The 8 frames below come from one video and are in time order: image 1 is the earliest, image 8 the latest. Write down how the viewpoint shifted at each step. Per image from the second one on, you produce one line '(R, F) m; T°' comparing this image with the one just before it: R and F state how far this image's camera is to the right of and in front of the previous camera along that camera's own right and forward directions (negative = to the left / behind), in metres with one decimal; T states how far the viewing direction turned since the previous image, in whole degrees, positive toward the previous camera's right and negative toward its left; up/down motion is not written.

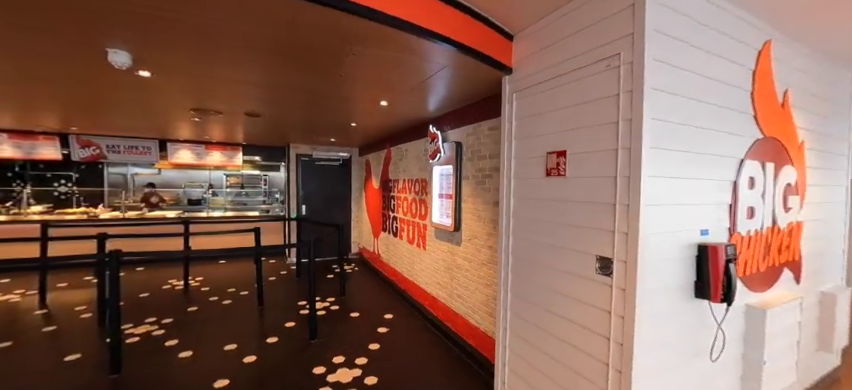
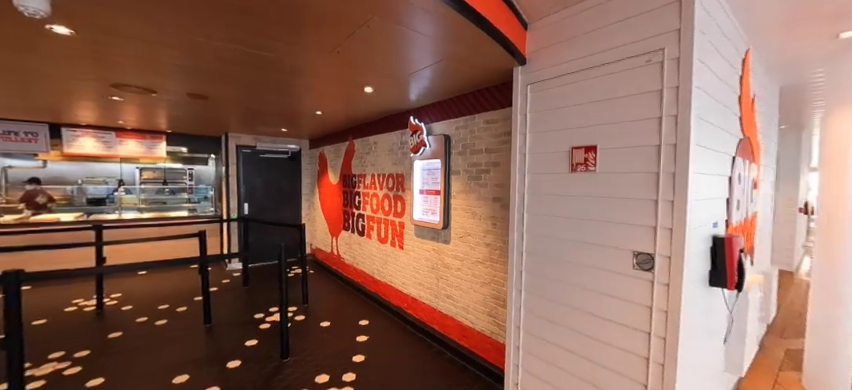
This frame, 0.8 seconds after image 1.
(-0.4, +0.2) m; +11°
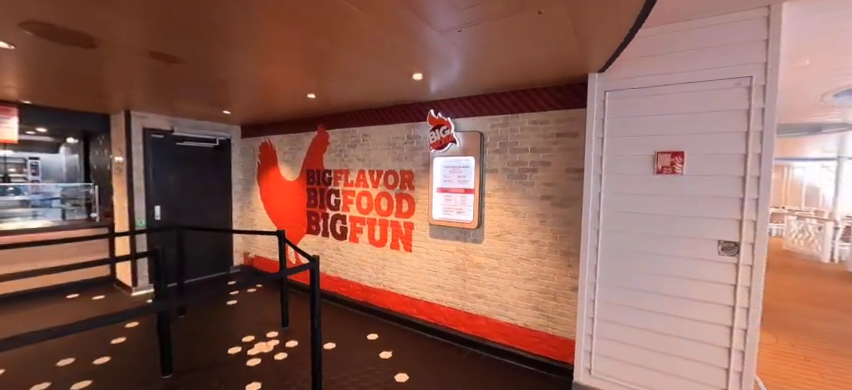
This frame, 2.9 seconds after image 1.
(-1.2, +0.4) m; +19°
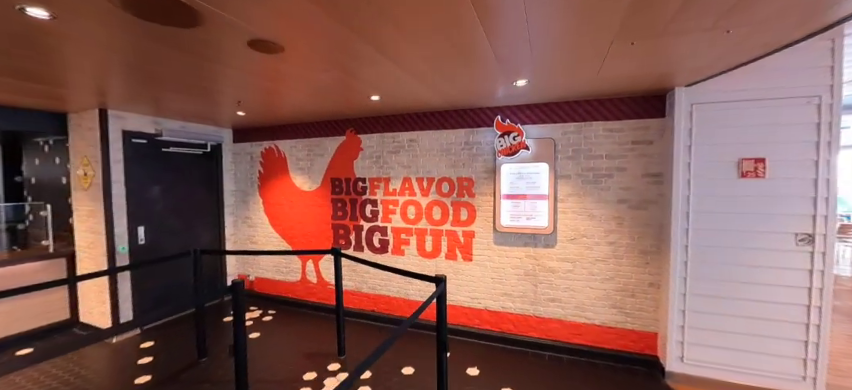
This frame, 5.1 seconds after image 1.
(-1.2, +0.2) m; +11°
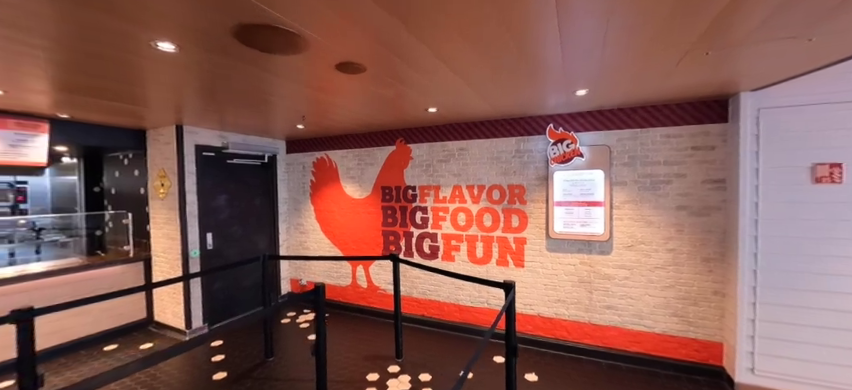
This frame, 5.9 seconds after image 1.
(-0.4, -0.1) m; -3°
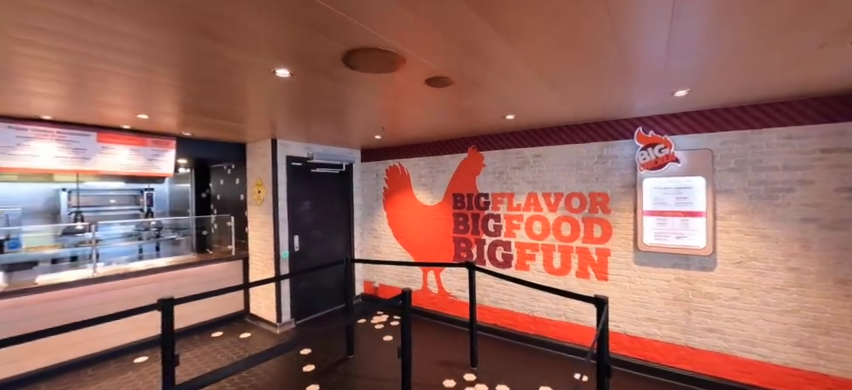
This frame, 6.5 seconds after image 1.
(-0.3, 0.0) m; -9°
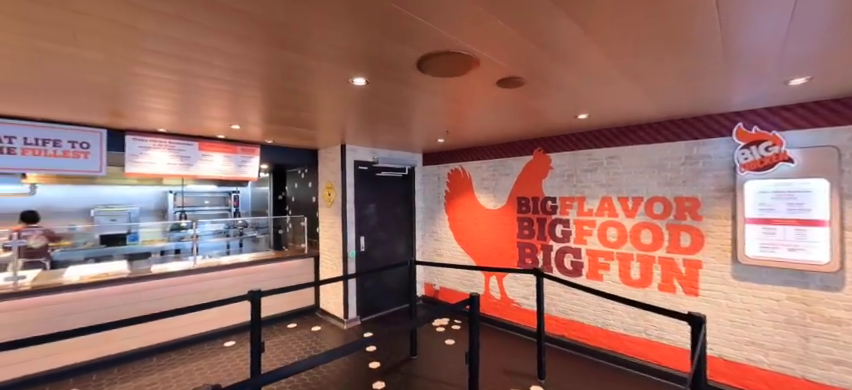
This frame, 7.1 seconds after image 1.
(-0.2, 0.0) m; -8°
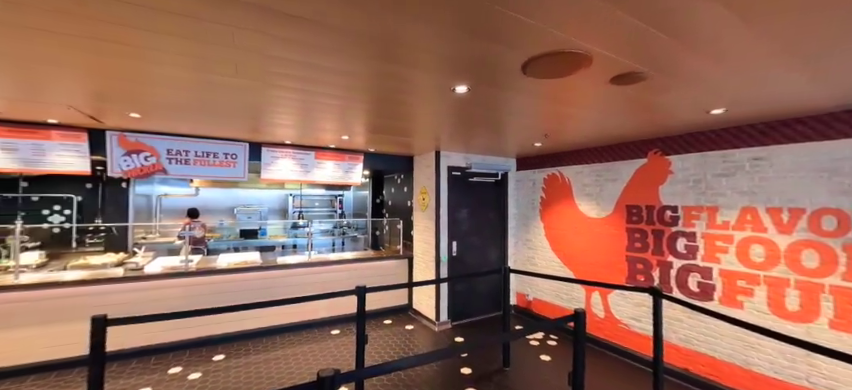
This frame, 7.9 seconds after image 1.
(-0.2, -0.1) m; -13°
